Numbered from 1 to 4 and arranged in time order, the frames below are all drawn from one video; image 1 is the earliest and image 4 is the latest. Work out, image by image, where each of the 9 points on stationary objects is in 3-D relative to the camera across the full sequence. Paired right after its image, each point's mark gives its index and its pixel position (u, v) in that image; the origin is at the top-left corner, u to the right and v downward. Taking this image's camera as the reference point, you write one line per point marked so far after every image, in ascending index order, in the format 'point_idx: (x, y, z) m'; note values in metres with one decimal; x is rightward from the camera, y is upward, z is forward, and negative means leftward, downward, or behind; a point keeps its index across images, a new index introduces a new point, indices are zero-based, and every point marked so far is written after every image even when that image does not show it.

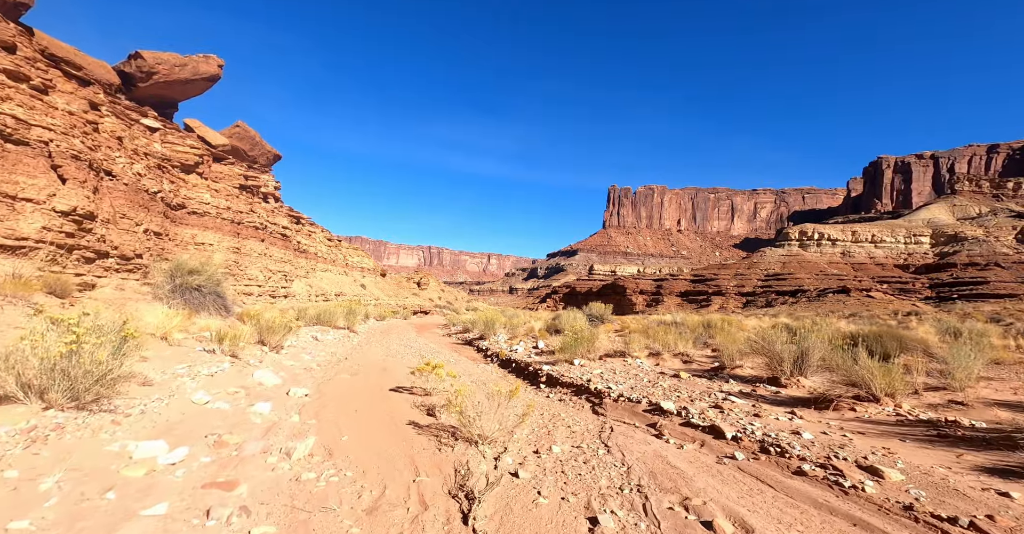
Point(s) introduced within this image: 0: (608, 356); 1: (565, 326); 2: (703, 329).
0: (+2.2, -2.0, +10.5) m
1: (+1.9, -2.1, +17.0) m
2: (+5.1, -1.8, +13.5) m
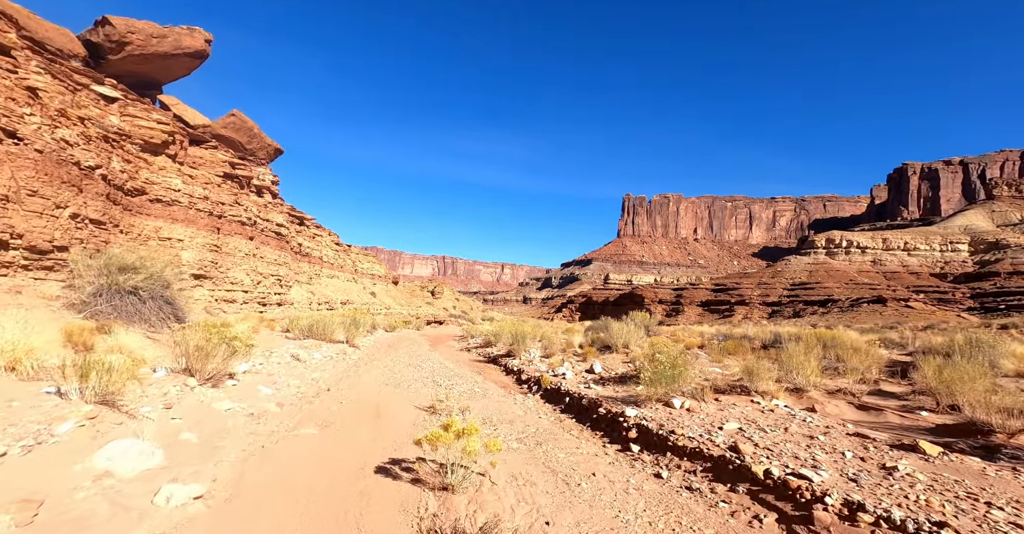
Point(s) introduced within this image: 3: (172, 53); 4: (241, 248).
0: (+3.1, -1.8, +6.9) m
1: (+2.9, -2.1, +13.4) m
2: (+6.1, -1.7, +9.8) m
3: (-13.2, +8.2, +18.5) m
4: (-9.6, +0.7, +17.0) m
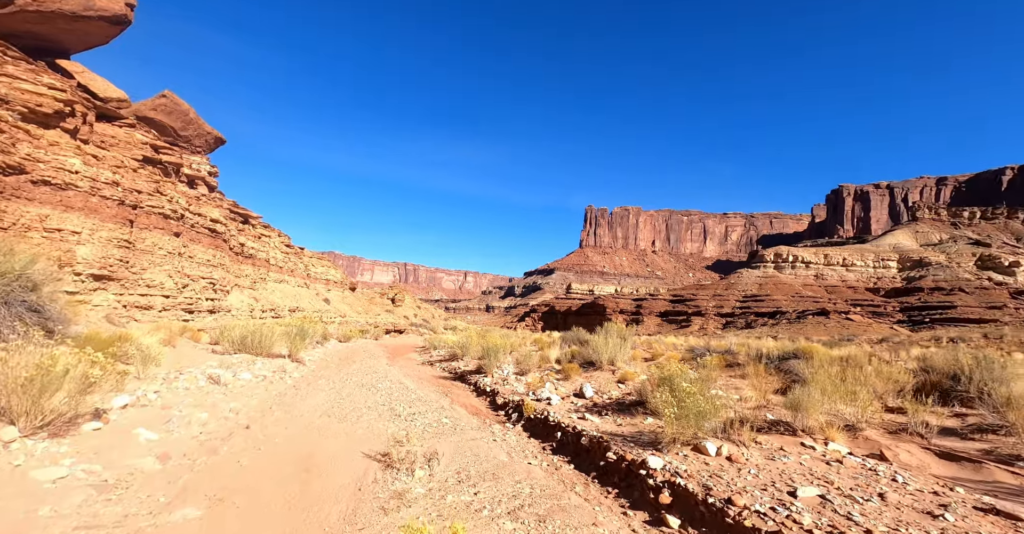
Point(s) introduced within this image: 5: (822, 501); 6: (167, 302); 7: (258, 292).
0: (+2.9, -1.9, +5.4) m
1: (+2.2, -2.2, +11.9) m
2: (+5.7, -1.8, +8.6) m
3: (-14.1, +8.2, +15.9) m
4: (-10.5, +0.7, +14.5) m
5: (+2.4, -1.8, +3.8) m
6: (-9.3, -0.9, +13.0) m
7: (-10.4, -1.0, +19.6) m
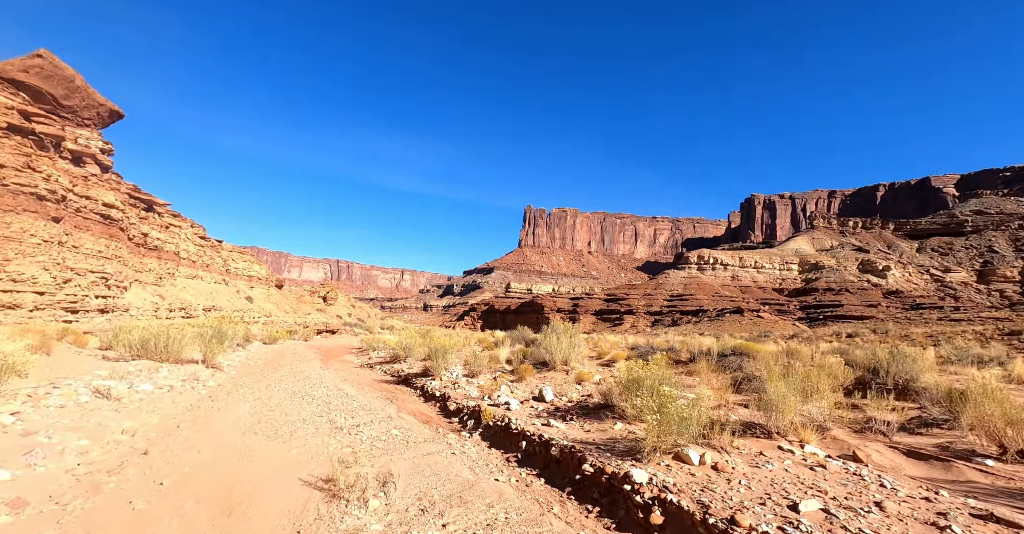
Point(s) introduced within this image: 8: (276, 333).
0: (+2.5, -1.8, +5.1) m
1: (+1.0, -2.2, +11.5) m
2: (+4.9, -1.8, +8.7) m
3: (-15.5, +8.5, +13.4) m
4: (-11.9, +0.9, +12.5) m
5: (+2.3, -1.8, +3.5) m
6: (-10.5, -0.7, +11.2) m
7: (-12.4, -0.8, +17.6) m
8: (-9.5, -2.7, +19.8) m
